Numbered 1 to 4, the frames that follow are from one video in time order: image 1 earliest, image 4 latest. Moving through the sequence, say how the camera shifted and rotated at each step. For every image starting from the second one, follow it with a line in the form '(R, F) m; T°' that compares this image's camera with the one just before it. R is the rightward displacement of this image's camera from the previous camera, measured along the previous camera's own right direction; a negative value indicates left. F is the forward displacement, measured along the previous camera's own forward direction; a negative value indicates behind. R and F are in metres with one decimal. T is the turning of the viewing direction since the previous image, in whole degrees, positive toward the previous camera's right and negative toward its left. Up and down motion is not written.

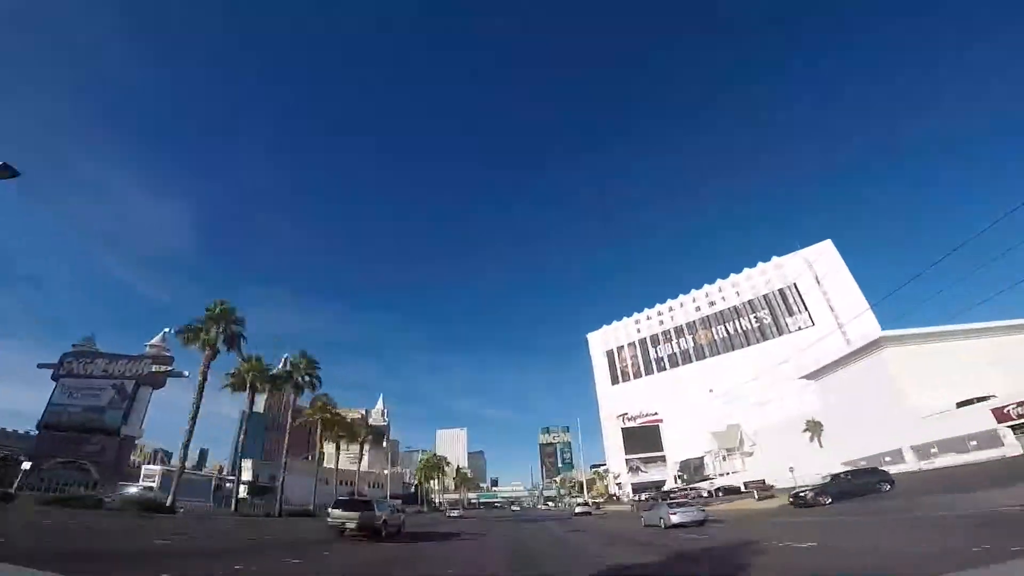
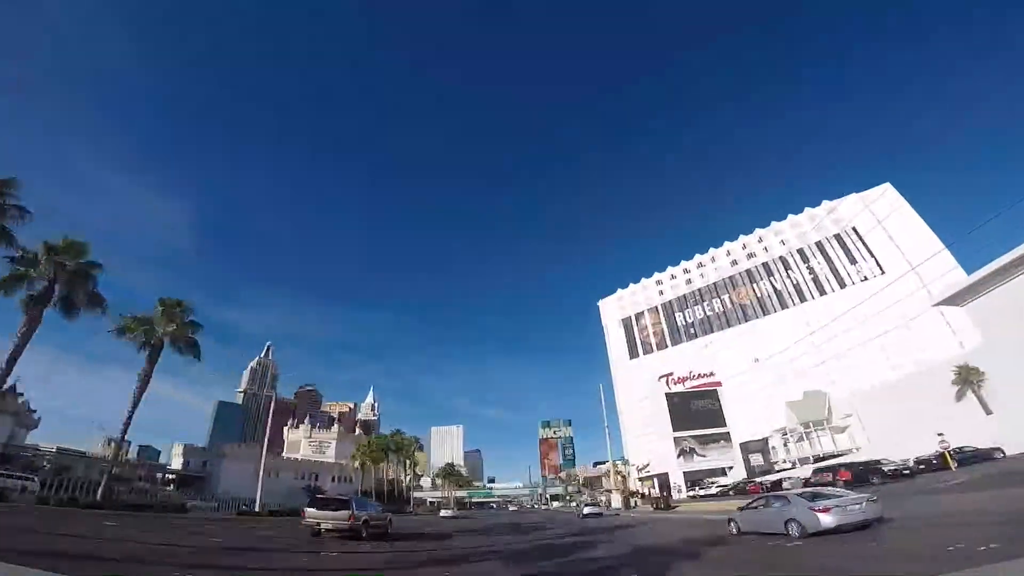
(0.0, +2.8) m; 0°
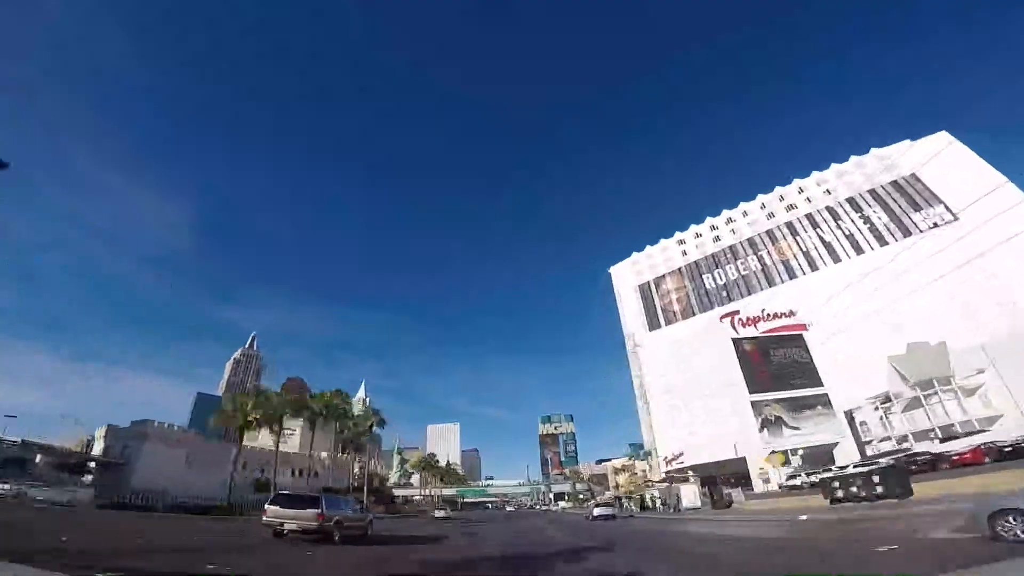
(0.0, +2.1) m; 0°
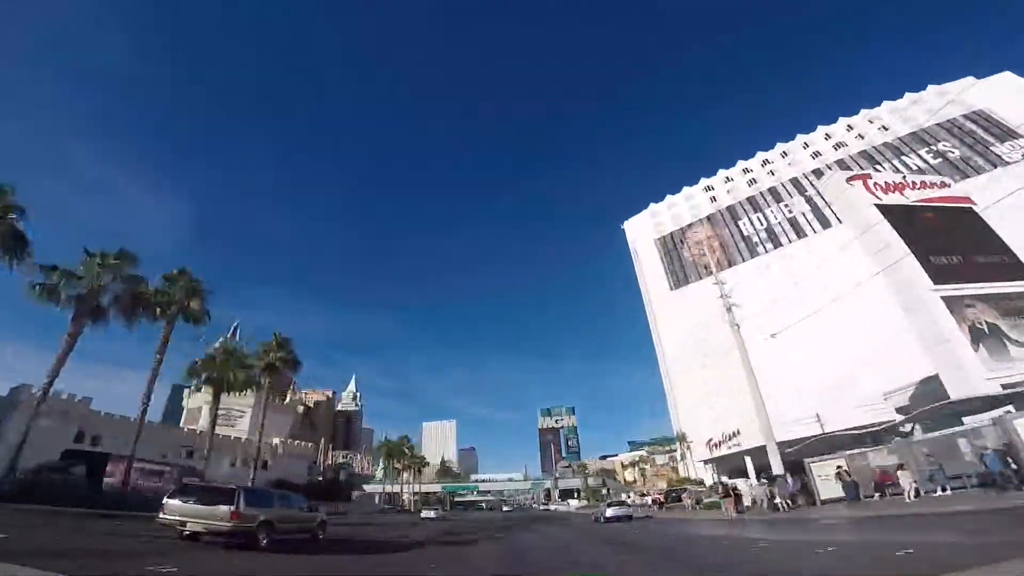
(+0.1, +1.9) m; 0°
